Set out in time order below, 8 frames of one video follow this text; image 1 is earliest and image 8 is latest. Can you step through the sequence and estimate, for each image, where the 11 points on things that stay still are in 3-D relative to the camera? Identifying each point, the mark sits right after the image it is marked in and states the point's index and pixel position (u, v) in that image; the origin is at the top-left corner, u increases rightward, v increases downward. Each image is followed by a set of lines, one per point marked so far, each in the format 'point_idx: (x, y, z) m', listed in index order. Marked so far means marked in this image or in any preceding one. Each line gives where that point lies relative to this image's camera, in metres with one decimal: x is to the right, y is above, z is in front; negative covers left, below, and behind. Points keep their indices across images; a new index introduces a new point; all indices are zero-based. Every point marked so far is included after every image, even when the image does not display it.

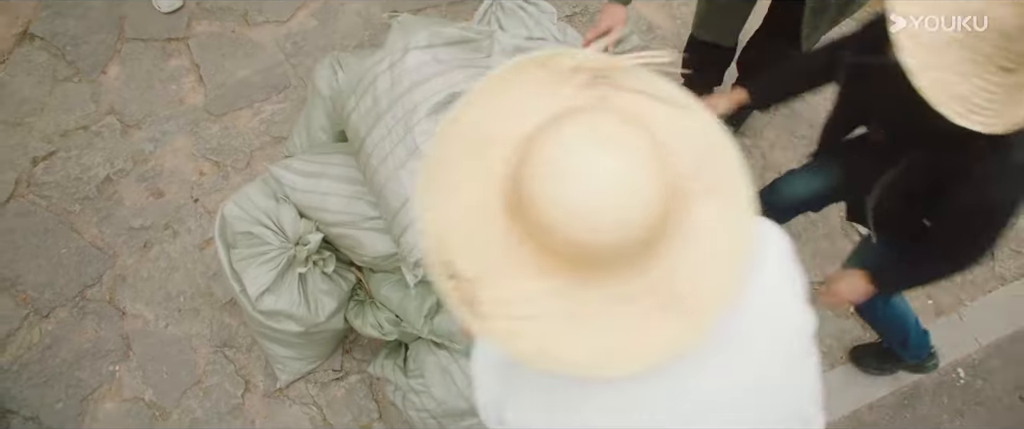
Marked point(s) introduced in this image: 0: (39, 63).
0: (-2.3, +0.7, +3.0) m
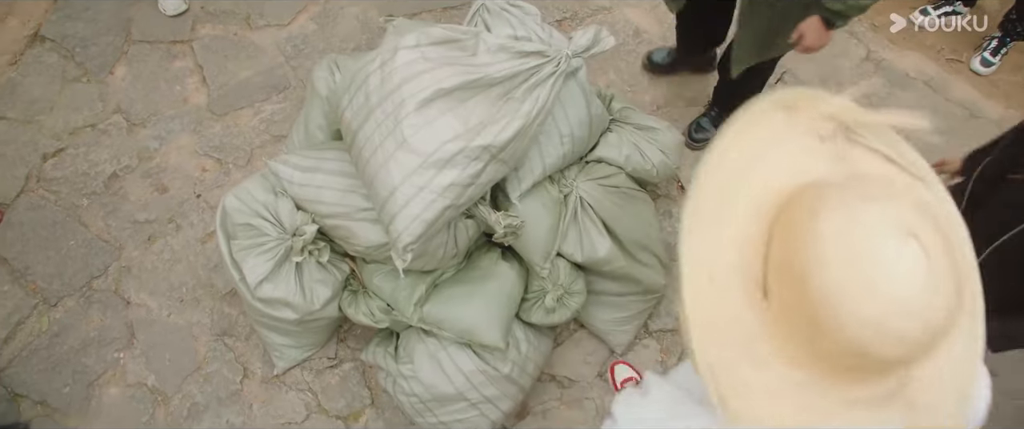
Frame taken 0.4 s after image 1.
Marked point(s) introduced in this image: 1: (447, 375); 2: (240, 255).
0: (-2.3, +0.8, +3.1) m
1: (-0.2, -0.5, +2.1) m
2: (-0.9, -0.1, +2.1) m
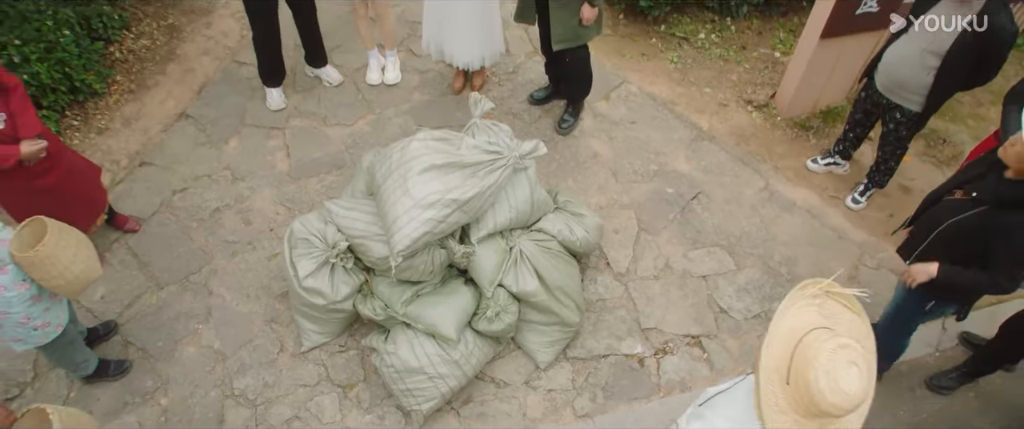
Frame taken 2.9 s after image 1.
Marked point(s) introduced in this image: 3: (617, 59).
0: (-2.4, +0.6, +4.6) m
1: (-0.5, -0.7, +3.2) m
2: (-1.1, -0.2, +3.3) m
3: (+0.9, +1.3, +5.1) m
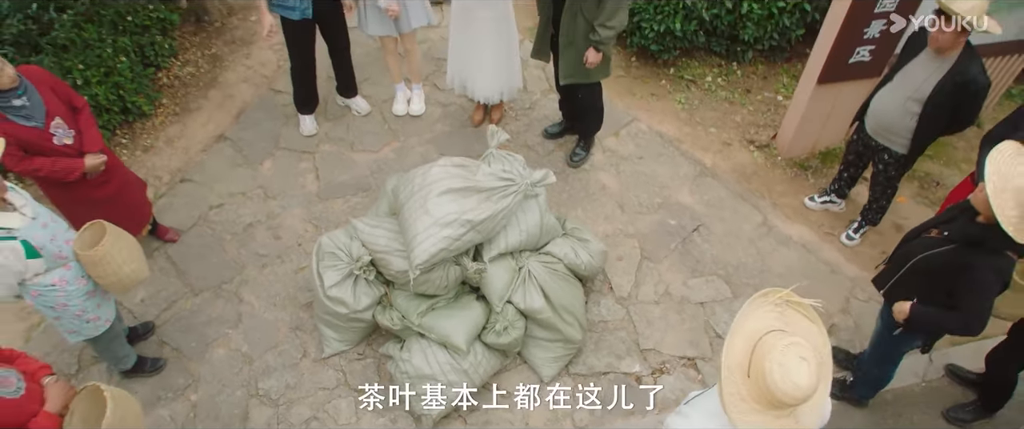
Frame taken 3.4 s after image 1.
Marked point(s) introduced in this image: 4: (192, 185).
0: (-2.2, +0.5, +4.9) m
1: (-0.5, -0.8, +3.4) m
2: (-1.1, -0.3, +3.6) m
3: (+1.0, +1.0, +5.5) m
4: (-2.4, +0.2, +4.7) m
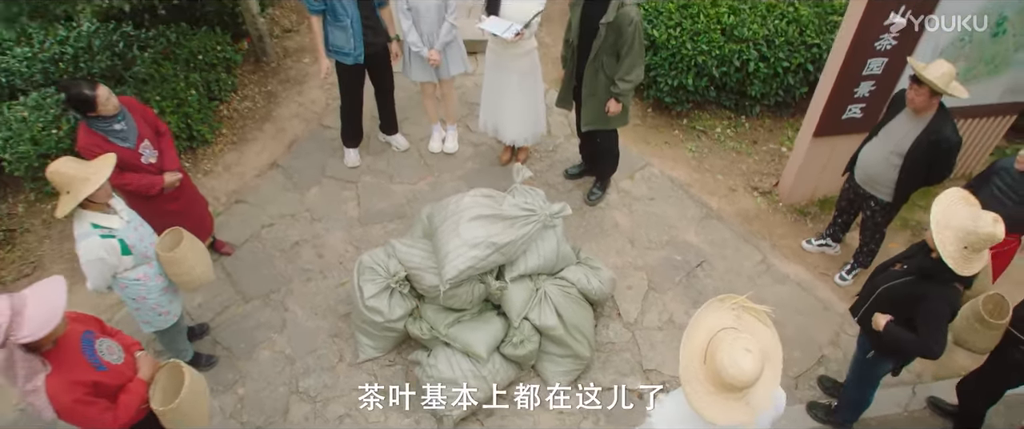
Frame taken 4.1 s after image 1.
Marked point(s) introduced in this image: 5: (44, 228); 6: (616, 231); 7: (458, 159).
0: (-2.1, +0.3, +5.5) m
1: (-0.4, -0.9, +3.9) m
2: (-1.0, -0.4, +4.1) m
3: (+1.3, +0.7, +5.9) m
4: (-2.2, +0.1, +5.3) m
5: (-4.1, -0.1, +5.4) m
6: (+0.9, -0.1, +5.1) m
7: (-0.5, +0.5, +5.7) m
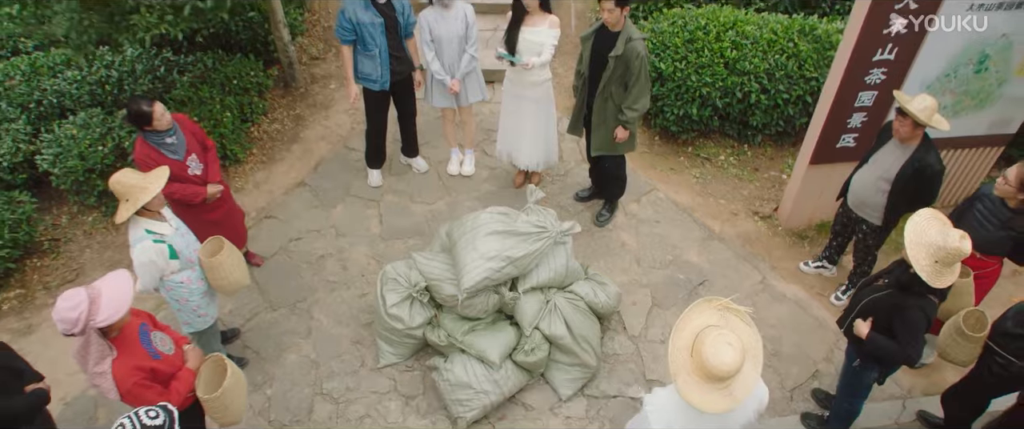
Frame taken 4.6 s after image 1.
0: (-1.9, +0.2, +5.8) m
1: (-0.3, -1.0, +4.1) m
2: (-0.9, -0.5, +4.4) m
3: (+1.4, +0.4, +6.3) m
4: (-2.1, -0.1, +5.6) m
5: (-4.0, -0.2, +5.8) m
6: (+1.0, -0.3, +5.4) m
7: (-0.4, +0.3, +6.0) m
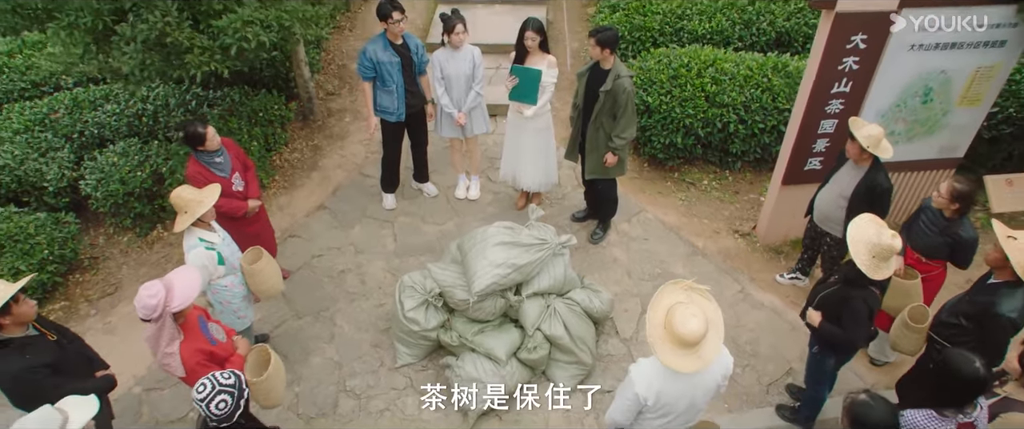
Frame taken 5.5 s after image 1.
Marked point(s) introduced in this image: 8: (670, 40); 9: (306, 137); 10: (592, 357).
0: (-1.9, 0.0, +6.4) m
1: (-0.3, -1.1, +4.6) m
2: (-0.9, -0.7, +4.9) m
3: (+1.4, +0.2, +6.8) m
4: (-2.1, -0.2, +6.2) m
5: (-4.0, -0.4, +6.3) m
6: (+1.0, -0.5, +6.0) m
7: (-0.3, +0.1, +6.6) m
8: (+2.0, +2.2, +8.0) m
9: (-2.5, +0.9, +7.6) m
10: (+0.6, -1.1, +4.9) m
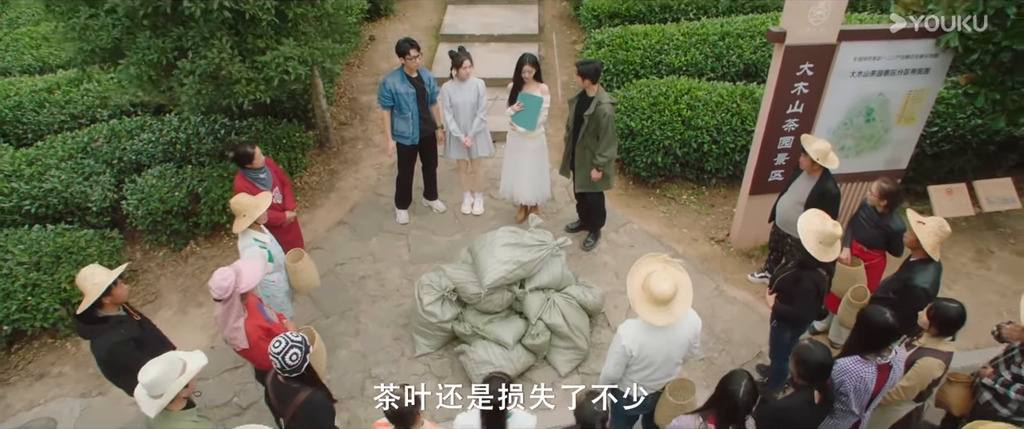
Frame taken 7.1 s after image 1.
0: (-1.9, -0.2, +7.1) m
1: (-0.2, -1.2, +5.3) m
2: (-0.8, -0.7, +5.6) m
3: (+1.4, +0.1, +7.6) m
4: (-2.1, -0.4, +6.9) m
5: (-3.9, -0.6, +7.0) m
6: (+1.0, -0.6, +6.7) m
7: (-0.3, 0.0, +7.3) m
8: (+2.0, +2.0, +8.9) m
9: (-2.5, +0.7, +8.3) m
10: (+0.7, -1.1, +5.6) m
